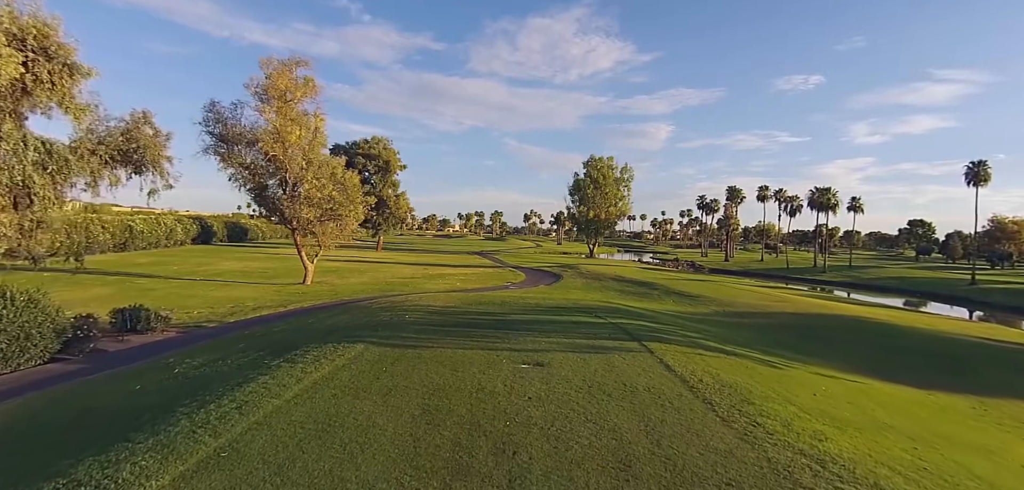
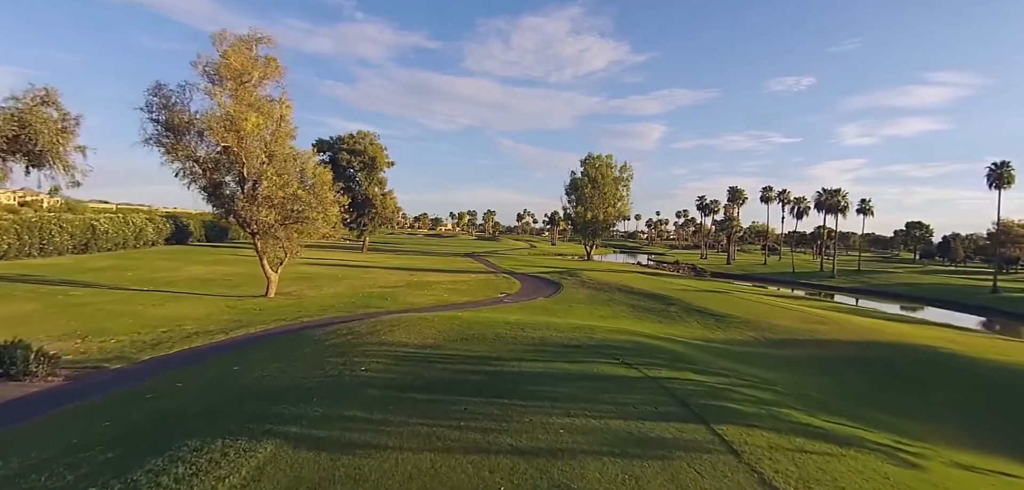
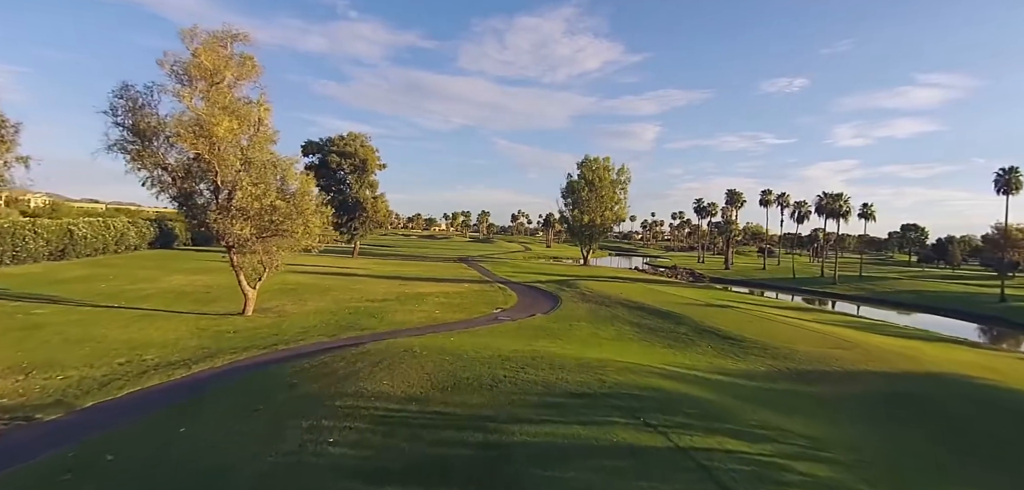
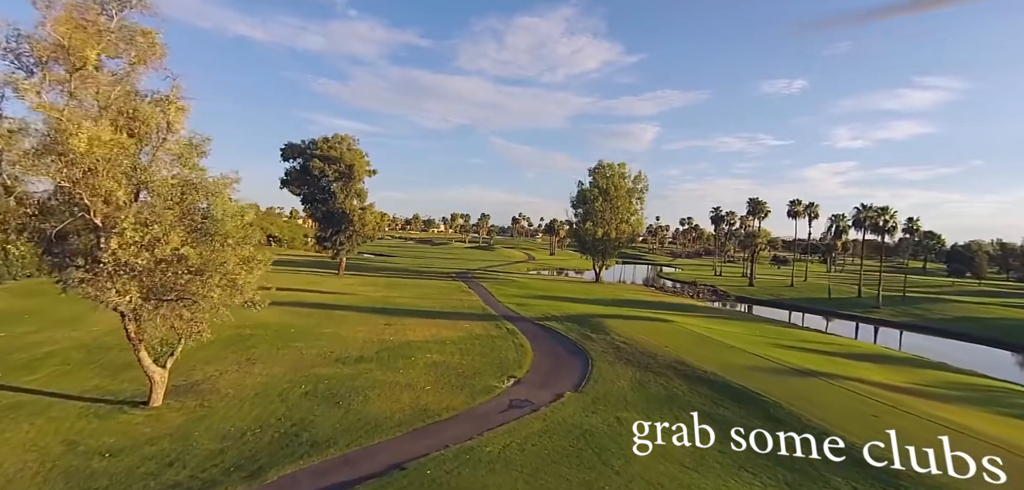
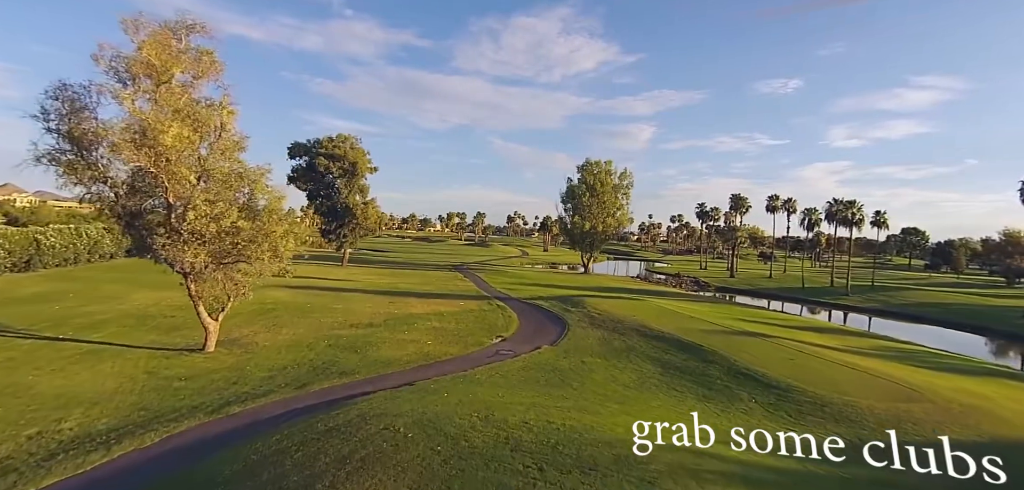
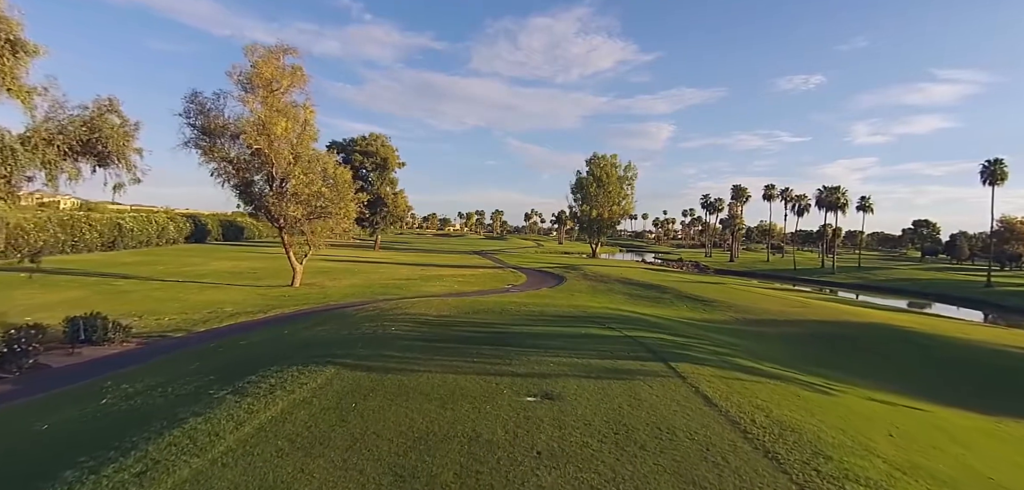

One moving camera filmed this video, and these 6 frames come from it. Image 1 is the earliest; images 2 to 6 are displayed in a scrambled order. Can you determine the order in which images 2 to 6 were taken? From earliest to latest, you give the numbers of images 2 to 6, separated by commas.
6, 2, 3, 5, 4
